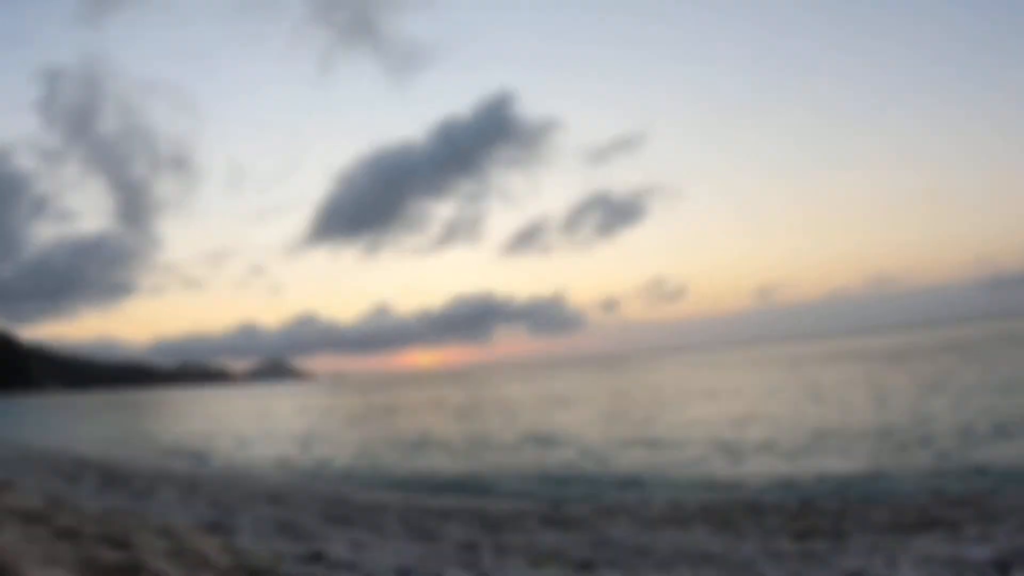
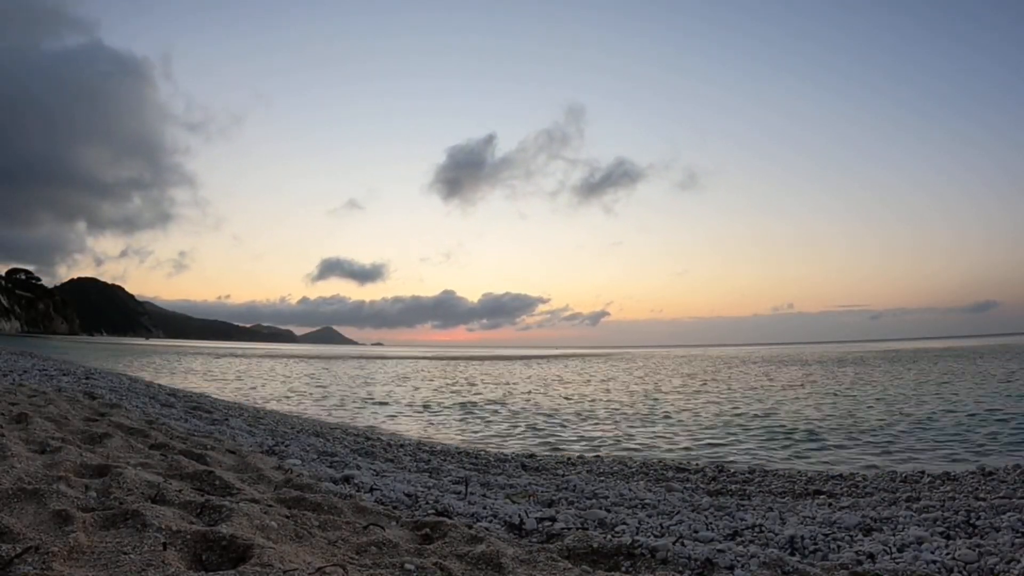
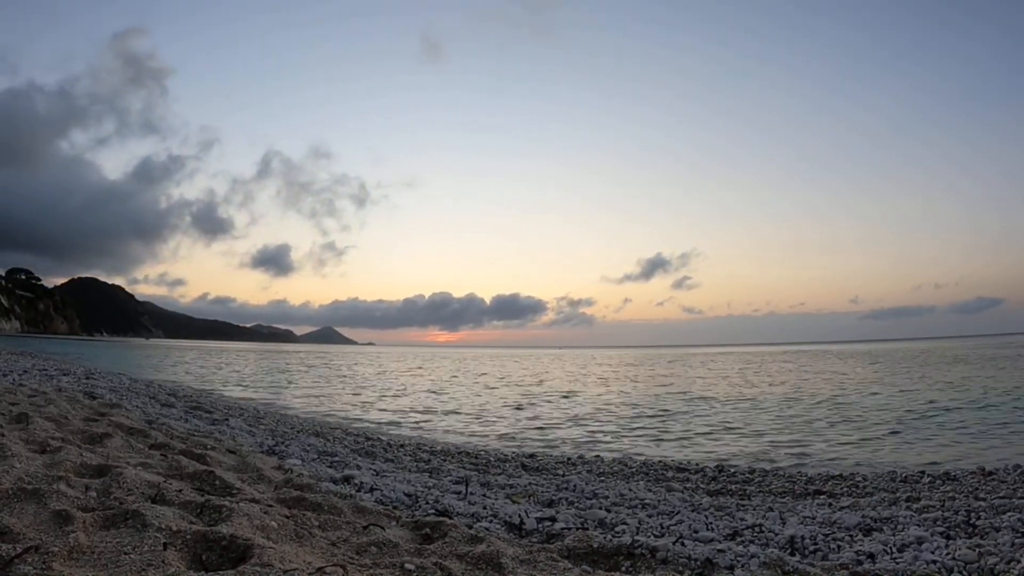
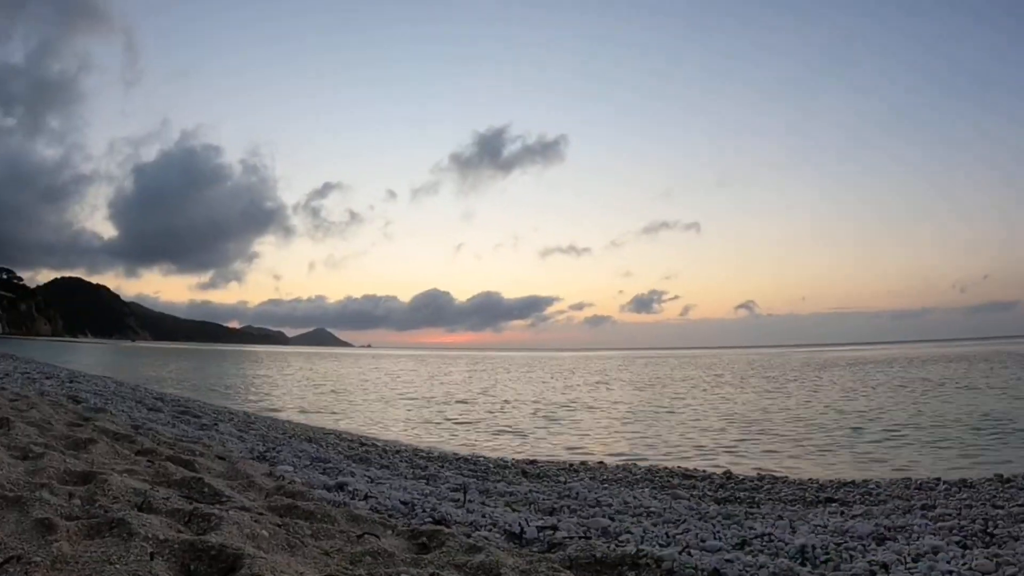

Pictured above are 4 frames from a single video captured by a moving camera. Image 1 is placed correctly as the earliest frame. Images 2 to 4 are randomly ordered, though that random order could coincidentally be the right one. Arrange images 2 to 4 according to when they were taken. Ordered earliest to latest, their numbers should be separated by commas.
3, 4, 2
